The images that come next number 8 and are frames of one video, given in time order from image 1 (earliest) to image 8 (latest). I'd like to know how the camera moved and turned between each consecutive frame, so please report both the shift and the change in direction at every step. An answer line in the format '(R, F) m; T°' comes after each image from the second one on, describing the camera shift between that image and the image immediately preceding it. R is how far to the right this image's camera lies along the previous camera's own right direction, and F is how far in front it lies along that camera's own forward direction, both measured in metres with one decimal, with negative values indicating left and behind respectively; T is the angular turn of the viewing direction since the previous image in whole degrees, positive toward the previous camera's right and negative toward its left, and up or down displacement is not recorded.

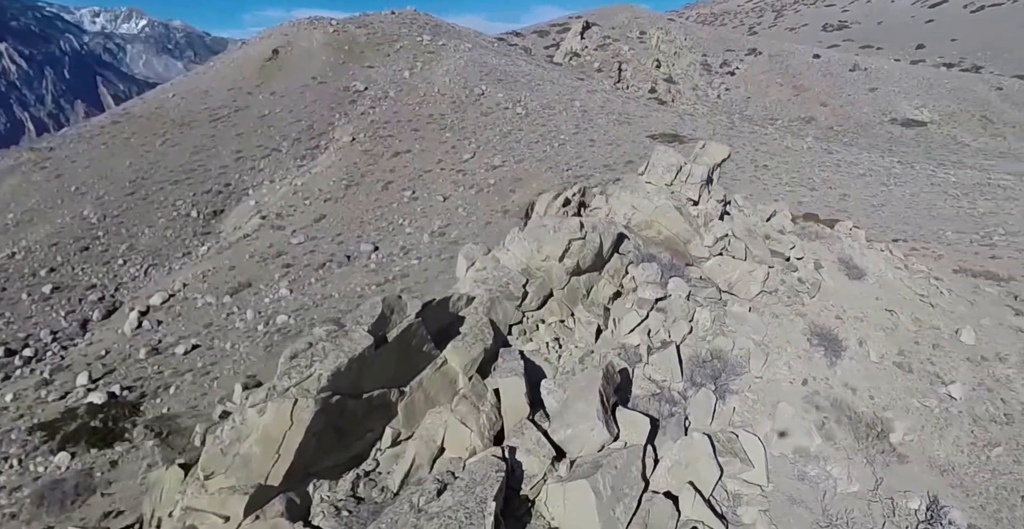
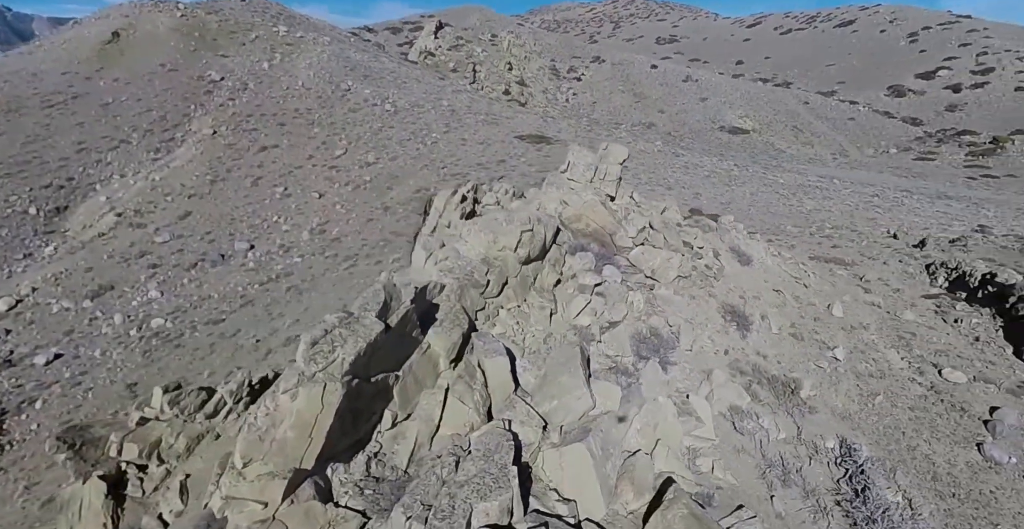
(-1.3, -0.3) m; +12°
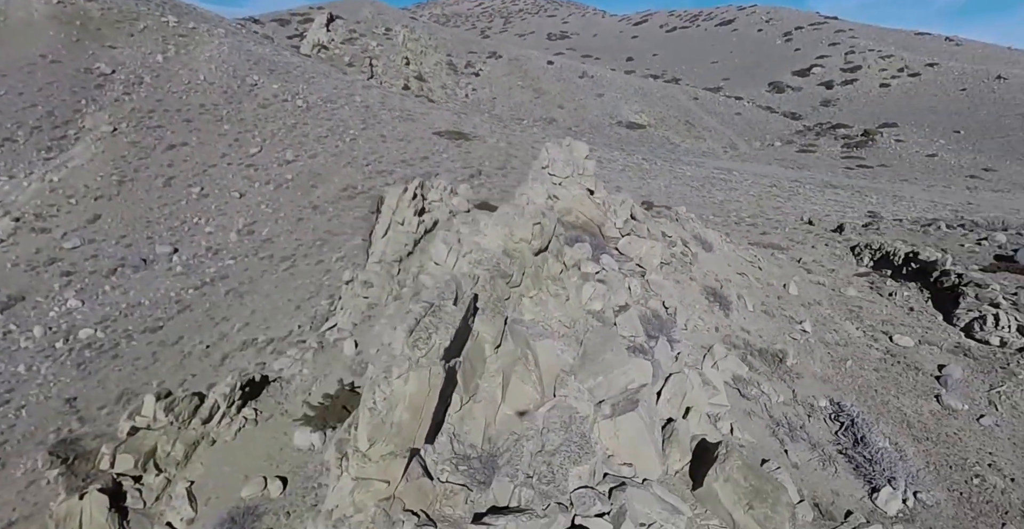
(-1.5, -0.3) m; +8°
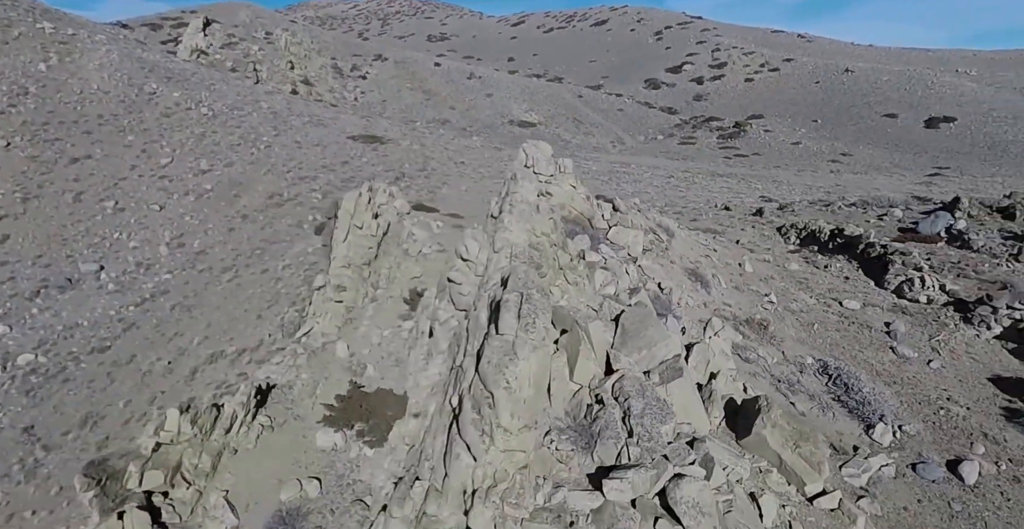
(-1.7, -0.5) m; +8°
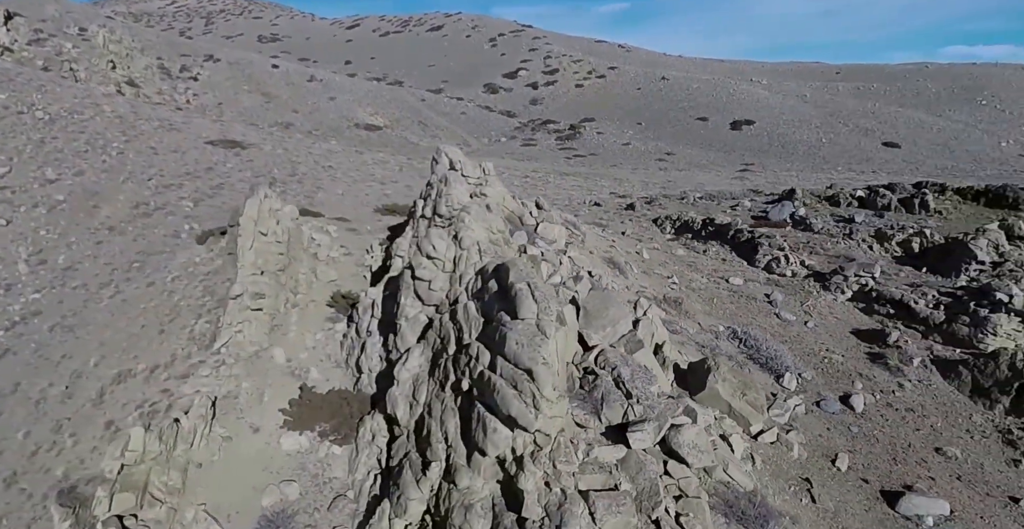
(-1.7, -0.7) m; +13°
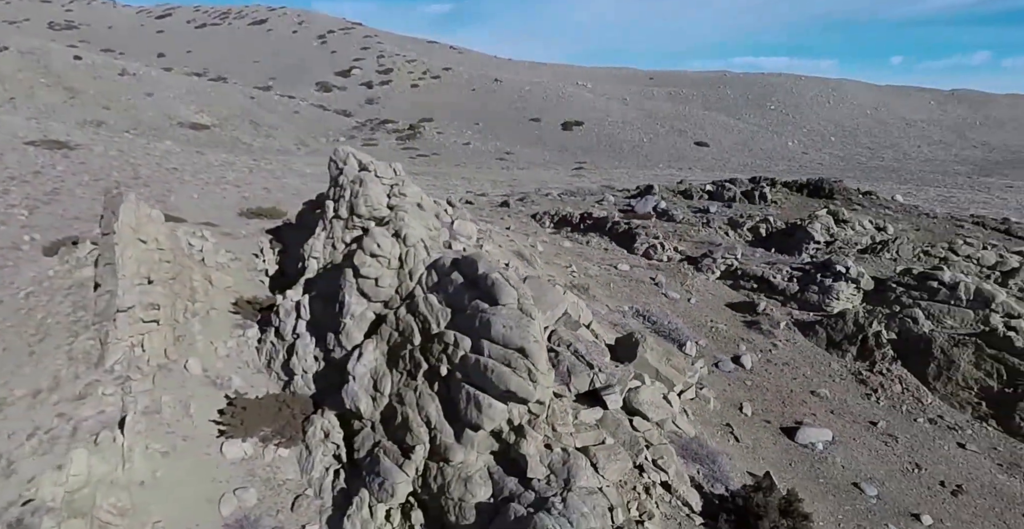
(-1.5, -0.5) m; +13°
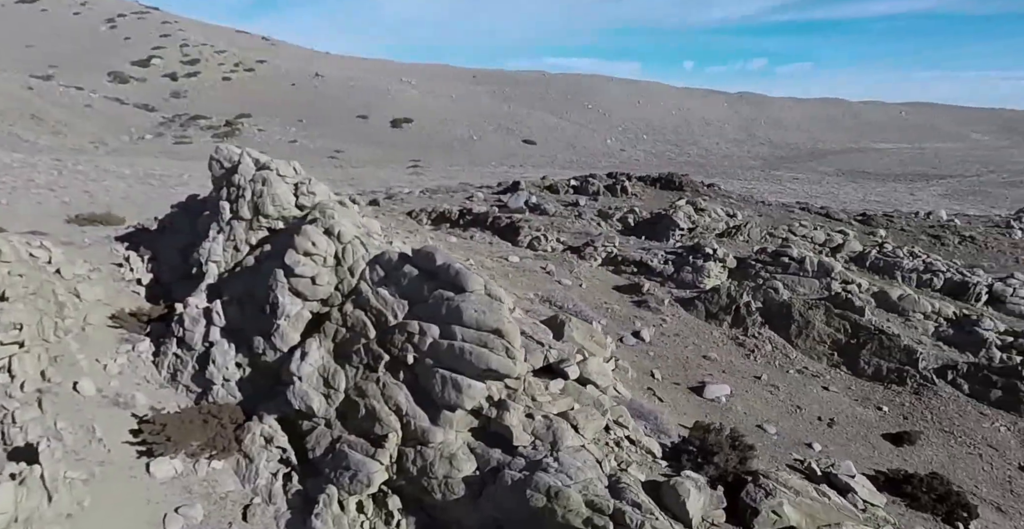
(-1.5, -0.4) m; +14°
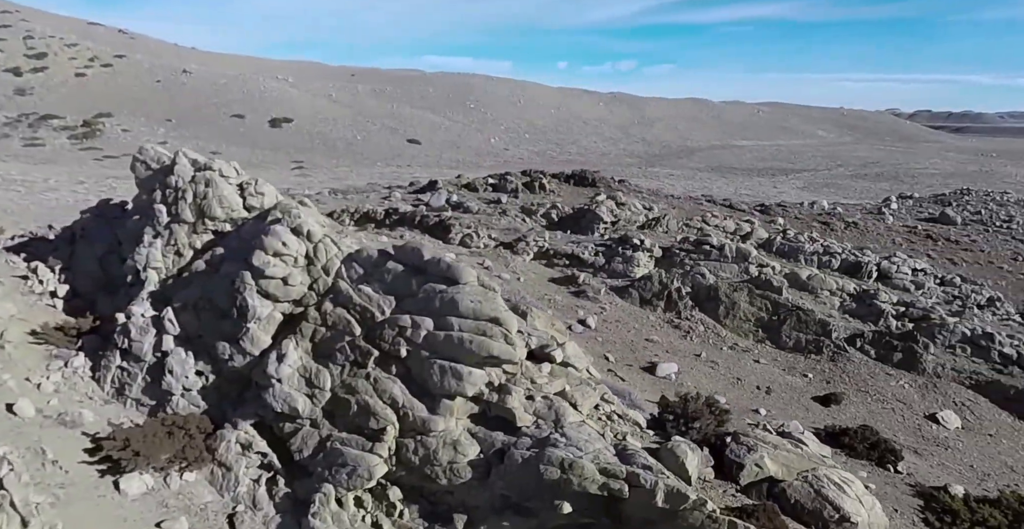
(-1.2, -0.3) m; +9°
